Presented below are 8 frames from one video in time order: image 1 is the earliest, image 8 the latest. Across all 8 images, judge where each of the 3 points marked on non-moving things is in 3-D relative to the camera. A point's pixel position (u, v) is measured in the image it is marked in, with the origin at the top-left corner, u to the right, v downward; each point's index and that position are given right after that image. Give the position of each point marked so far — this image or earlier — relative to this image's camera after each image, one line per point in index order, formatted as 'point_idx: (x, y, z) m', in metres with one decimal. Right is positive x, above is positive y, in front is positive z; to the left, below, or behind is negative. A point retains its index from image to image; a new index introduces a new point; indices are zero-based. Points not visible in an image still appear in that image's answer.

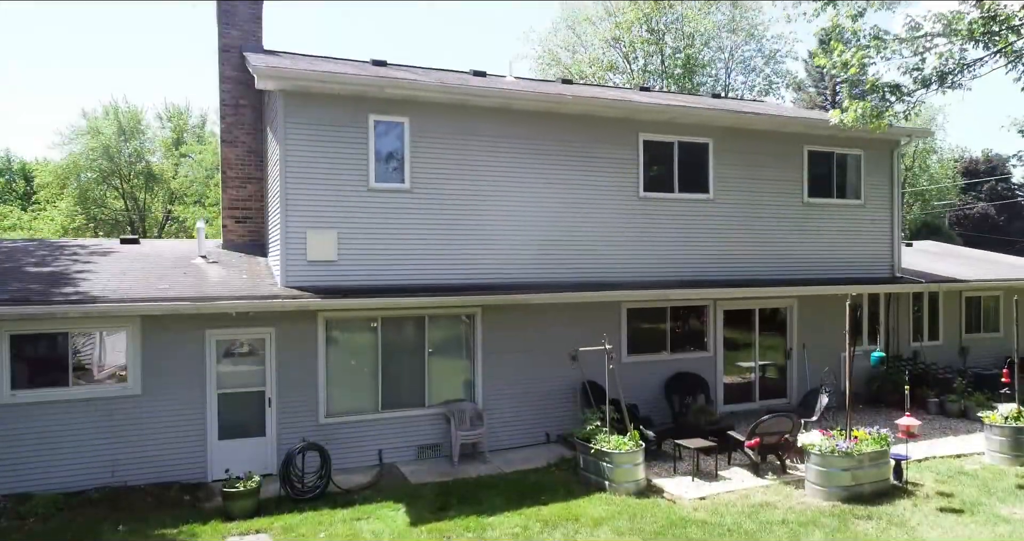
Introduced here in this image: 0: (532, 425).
0: (+0.3, -2.4, +11.0) m
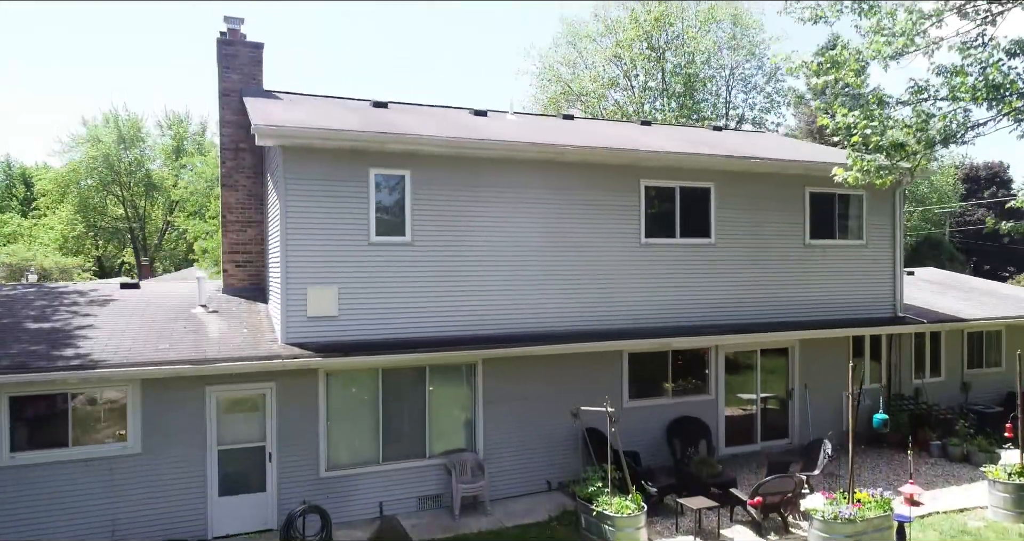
0: (+0.3, -3.2, +11.0) m
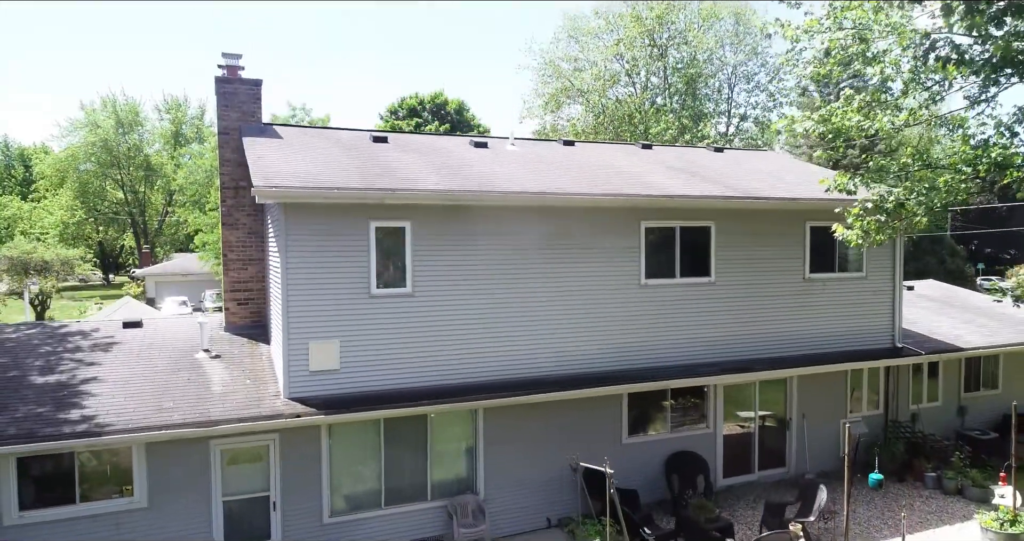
0: (+0.3, -3.8, +11.1) m
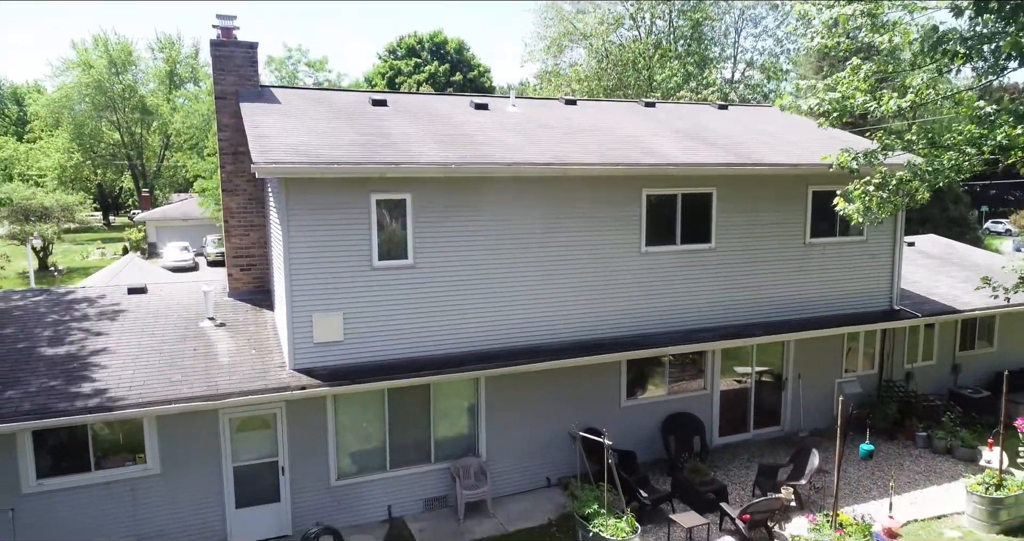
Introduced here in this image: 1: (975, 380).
0: (+0.3, -3.3, +11.5) m
1: (+10.0, -2.4, +15.3) m
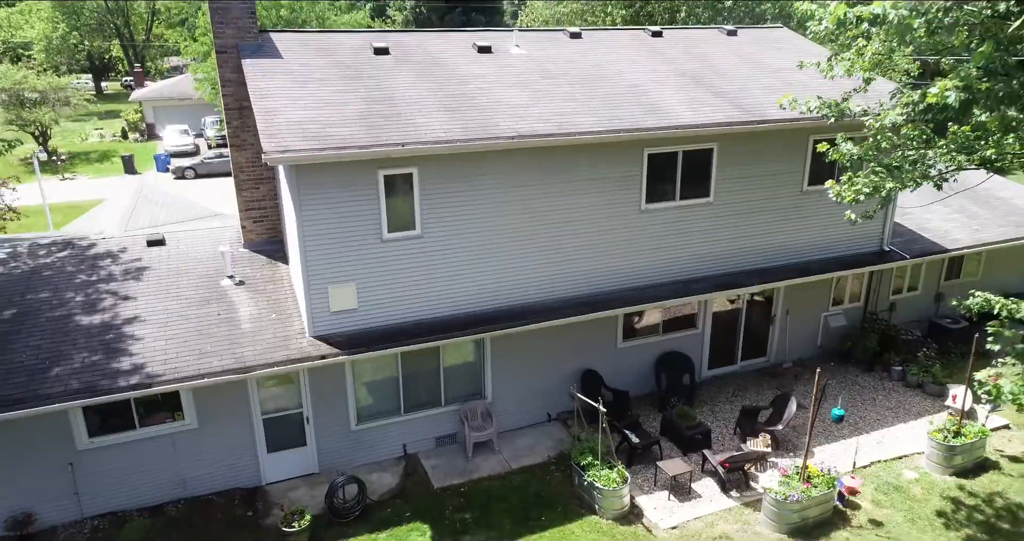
0: (+0.4, -2.5, +12.6) m
1: (+10.1, -0.8, +16.1) m
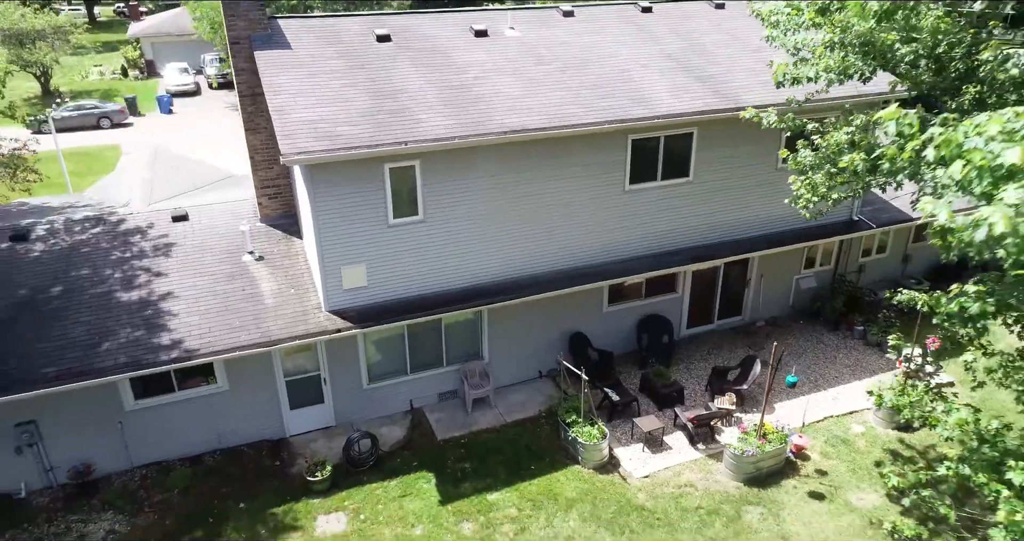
0: (+0.3, -1.9, +13.9) m
1: (+10.0, +0.1, +17.2) m
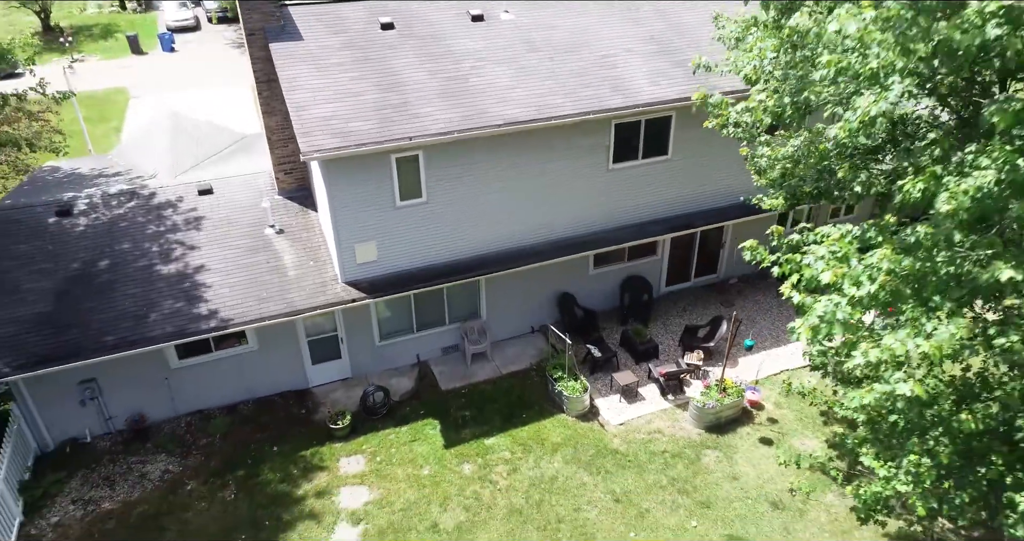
0: (+0.2, -1.2, +15.6) m
1: (+9.9, +1.2, +18.6) m
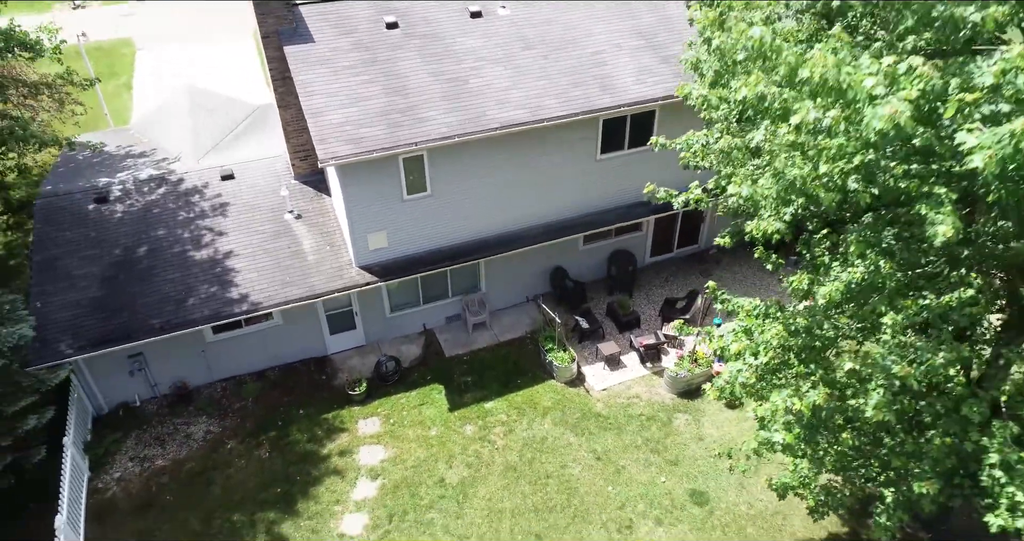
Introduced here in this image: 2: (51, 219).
0: (+0.1, -0.6, +17.2) m
1: (+9.8, +2.1, +20.0) m
2: (-9.5, +1.1, +14.7) m
